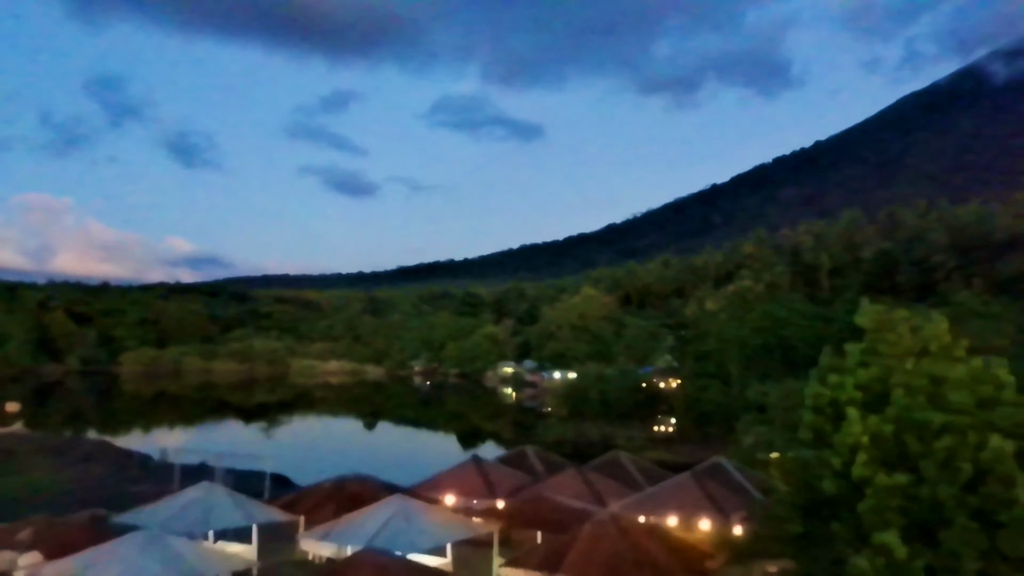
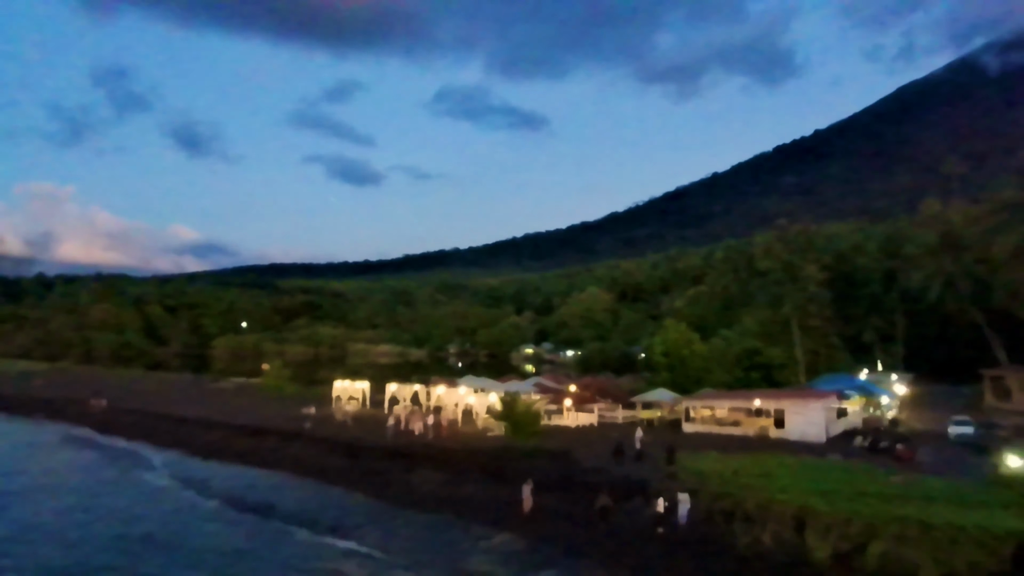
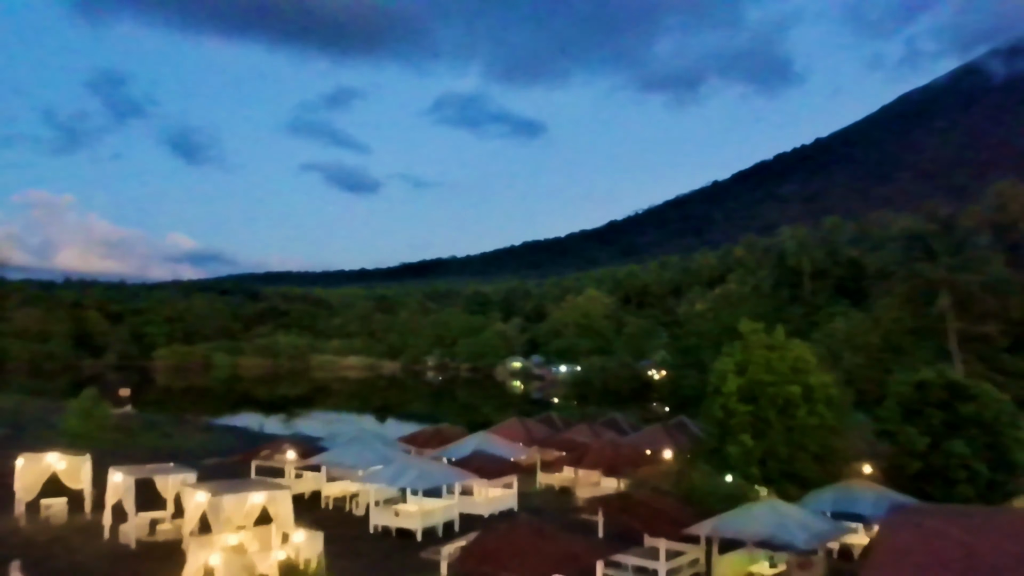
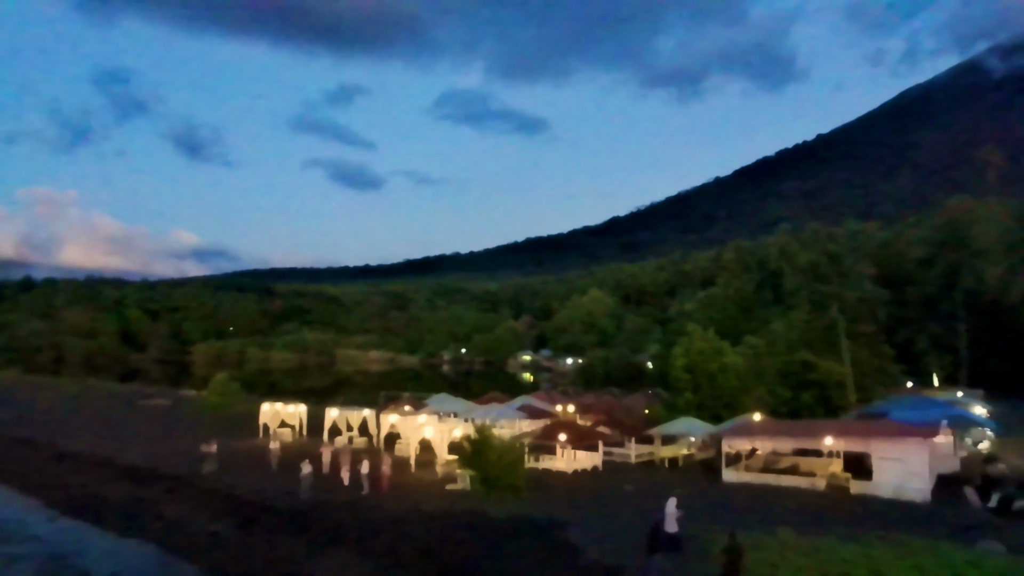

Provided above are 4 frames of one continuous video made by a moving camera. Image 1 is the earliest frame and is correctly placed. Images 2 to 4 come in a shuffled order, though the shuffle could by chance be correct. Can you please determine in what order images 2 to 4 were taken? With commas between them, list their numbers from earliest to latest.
3, 4, 2
